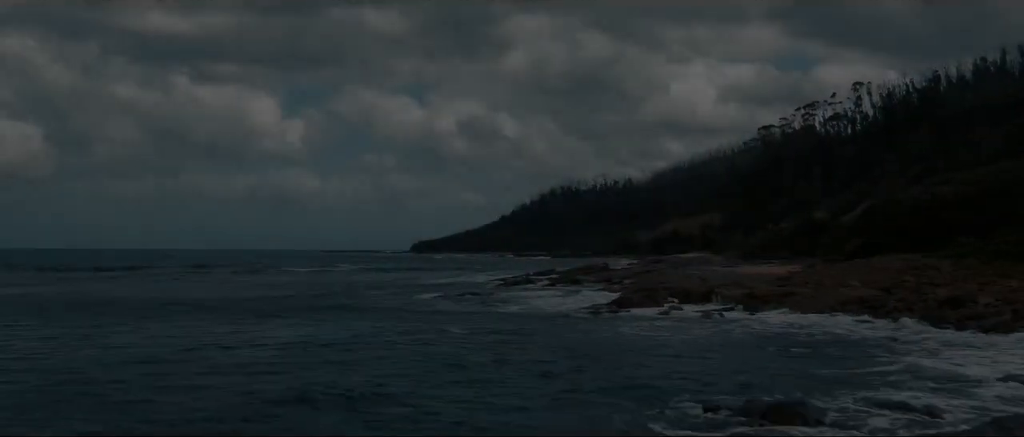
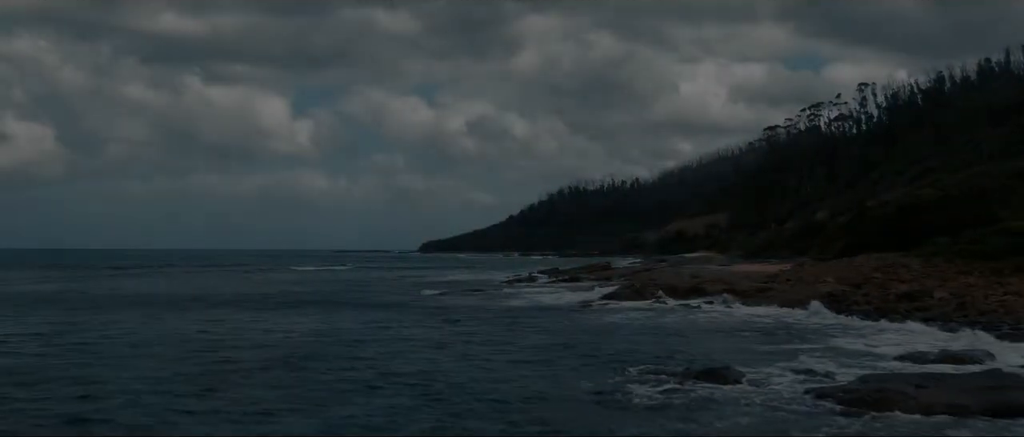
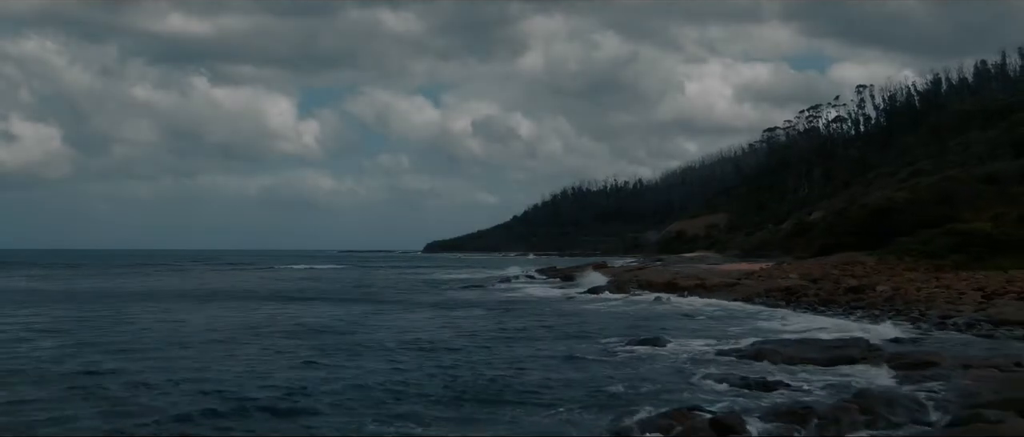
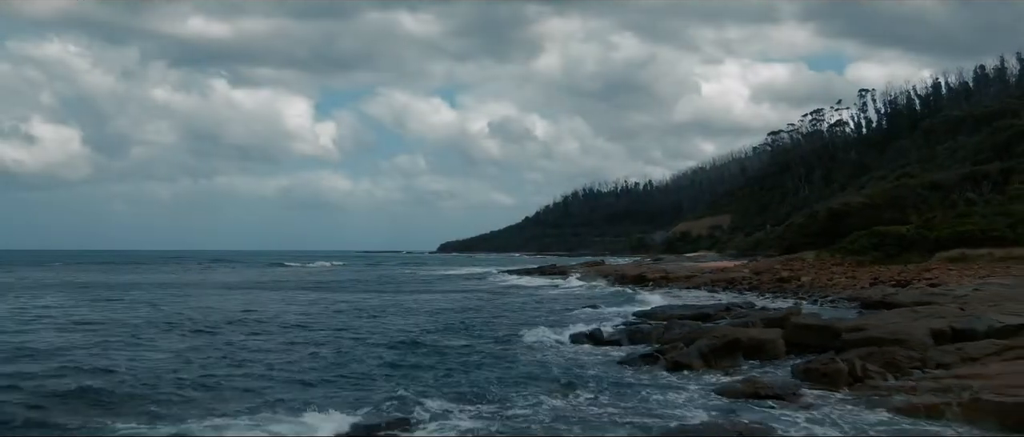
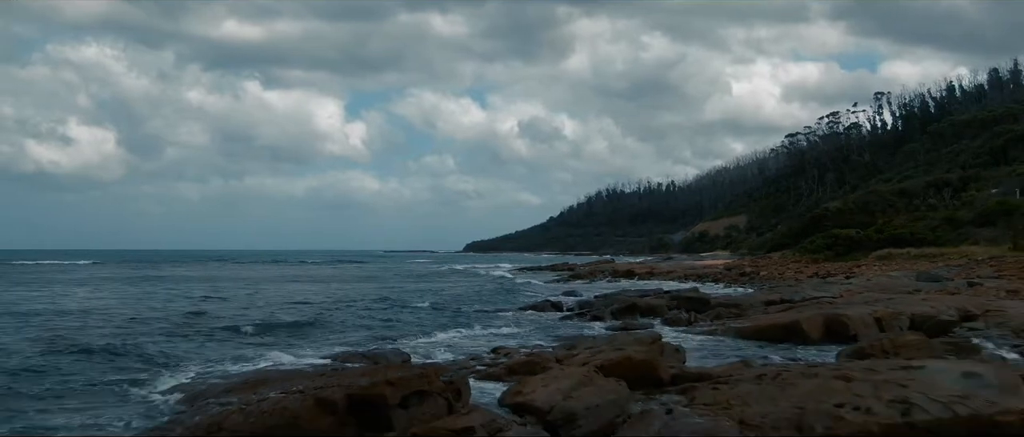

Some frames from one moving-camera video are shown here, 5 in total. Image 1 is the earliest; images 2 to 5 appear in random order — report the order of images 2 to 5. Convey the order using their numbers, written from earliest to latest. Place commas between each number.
2, 3, 4, 5
